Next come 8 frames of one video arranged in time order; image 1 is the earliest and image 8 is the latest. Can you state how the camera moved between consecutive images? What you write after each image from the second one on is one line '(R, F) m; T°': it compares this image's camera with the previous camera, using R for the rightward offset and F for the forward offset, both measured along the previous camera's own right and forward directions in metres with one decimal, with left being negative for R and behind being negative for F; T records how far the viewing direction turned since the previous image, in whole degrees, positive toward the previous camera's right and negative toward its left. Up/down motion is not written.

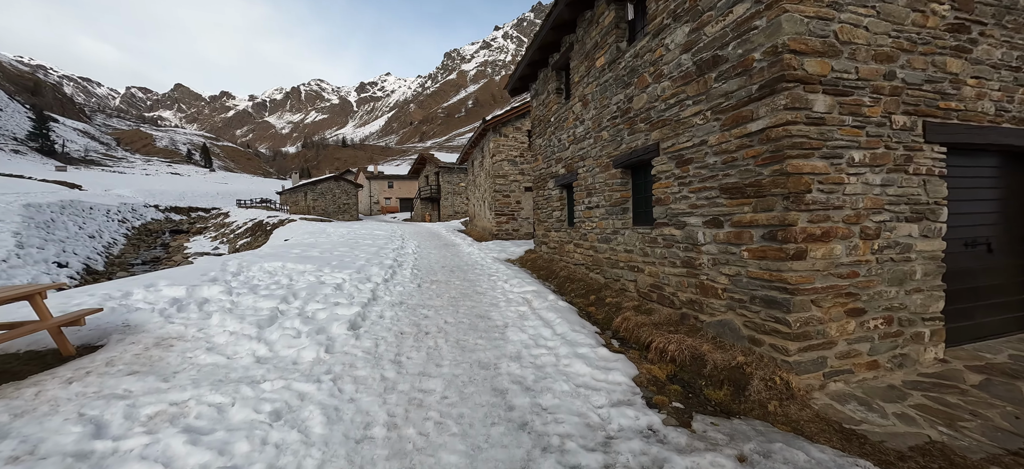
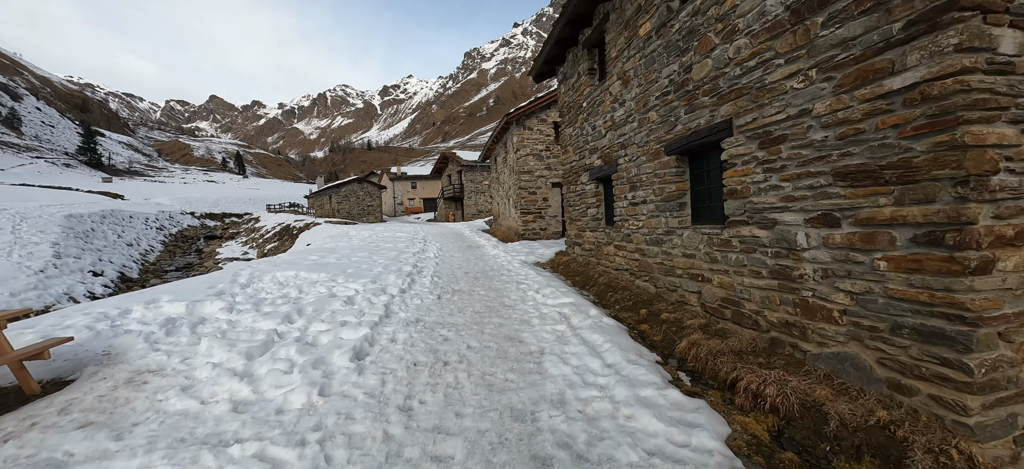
(-0.1, +0.8) m; -4°
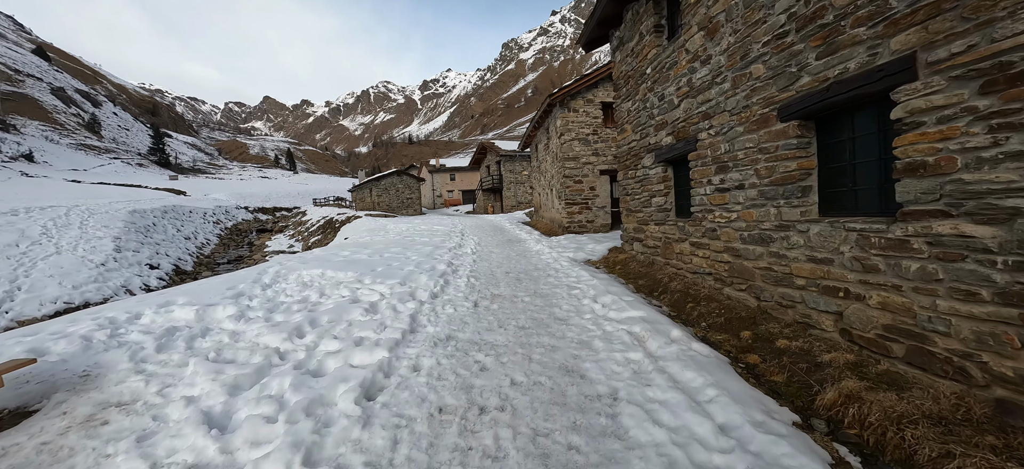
(-0.2, +1.0) m; -6°
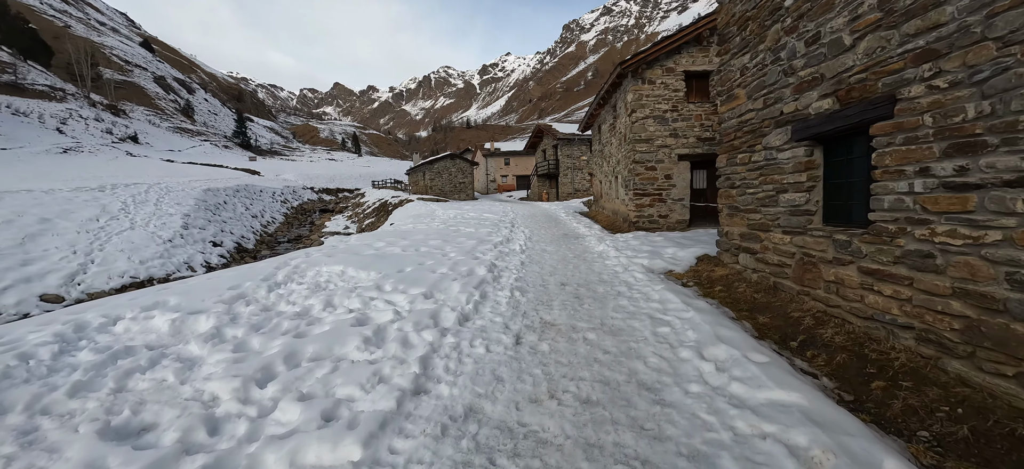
(-0.1, +1.4) m; -9°
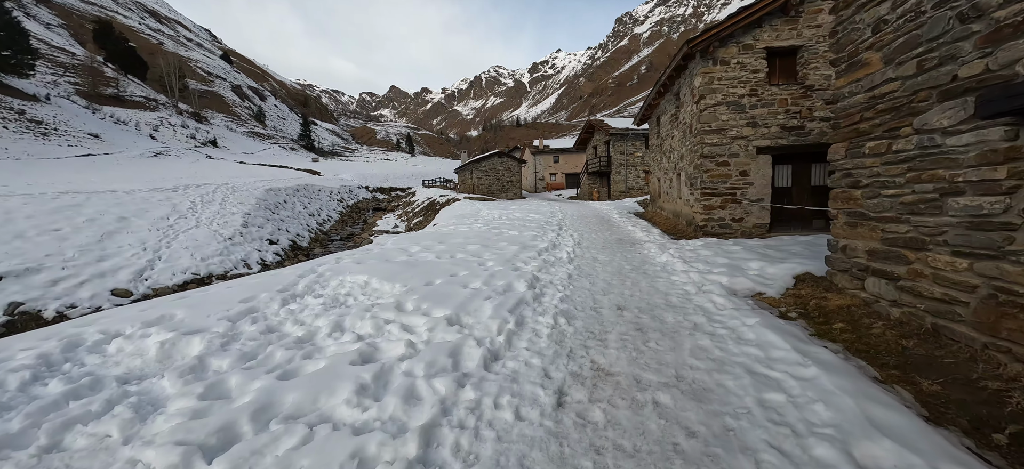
(0.0, +0.9) m; -8°
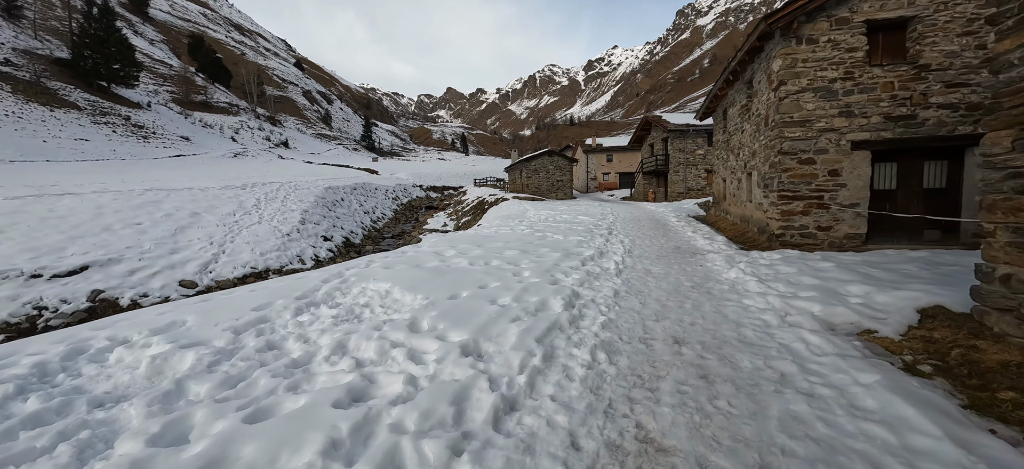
(+0.2, +0.7) m; -8°
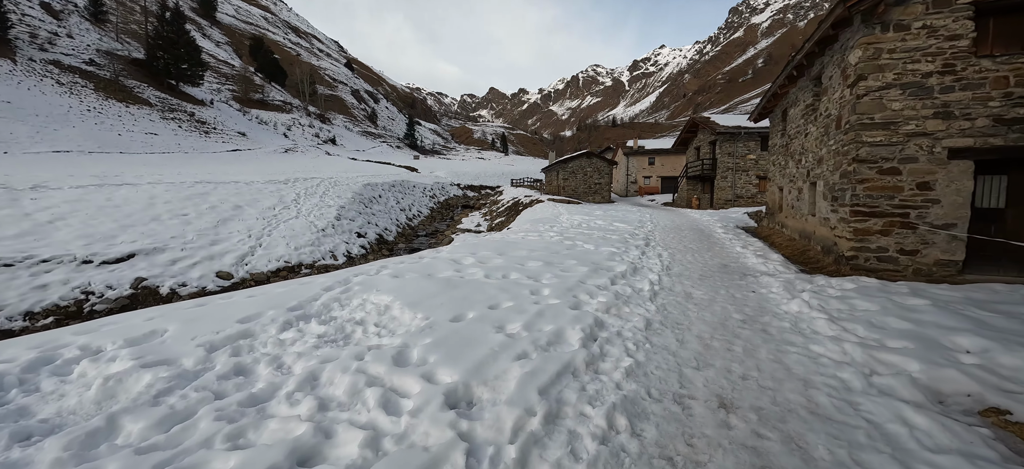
(+0.2, +0.6) m; -6°
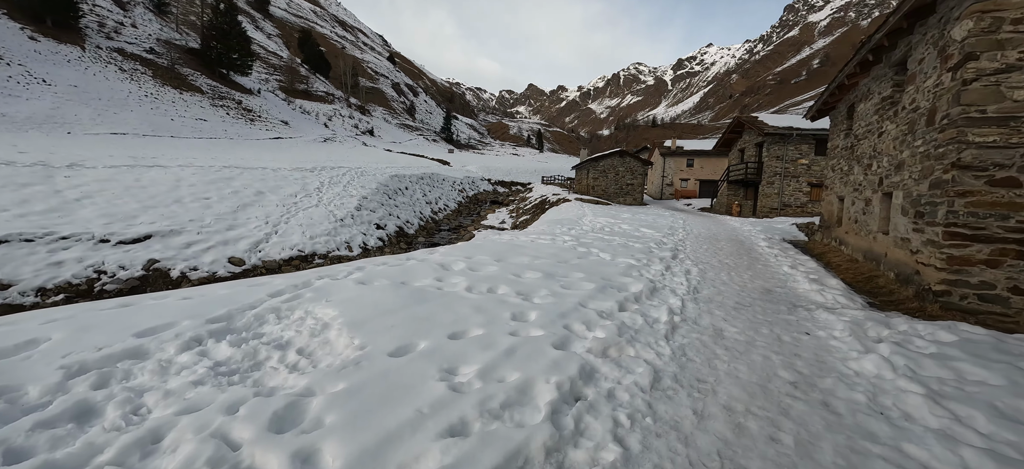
(+0.6, +1.0) m; -6°
